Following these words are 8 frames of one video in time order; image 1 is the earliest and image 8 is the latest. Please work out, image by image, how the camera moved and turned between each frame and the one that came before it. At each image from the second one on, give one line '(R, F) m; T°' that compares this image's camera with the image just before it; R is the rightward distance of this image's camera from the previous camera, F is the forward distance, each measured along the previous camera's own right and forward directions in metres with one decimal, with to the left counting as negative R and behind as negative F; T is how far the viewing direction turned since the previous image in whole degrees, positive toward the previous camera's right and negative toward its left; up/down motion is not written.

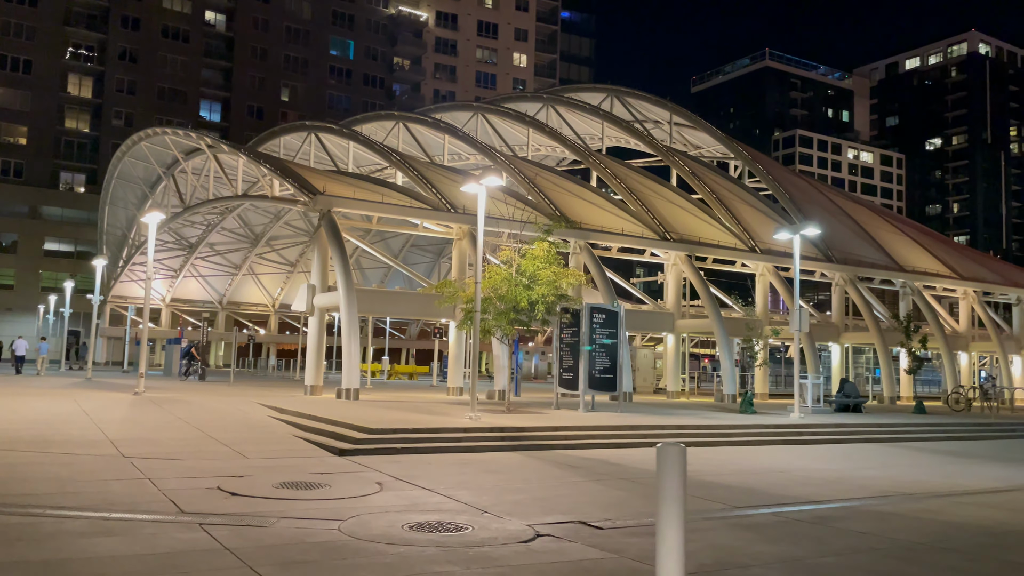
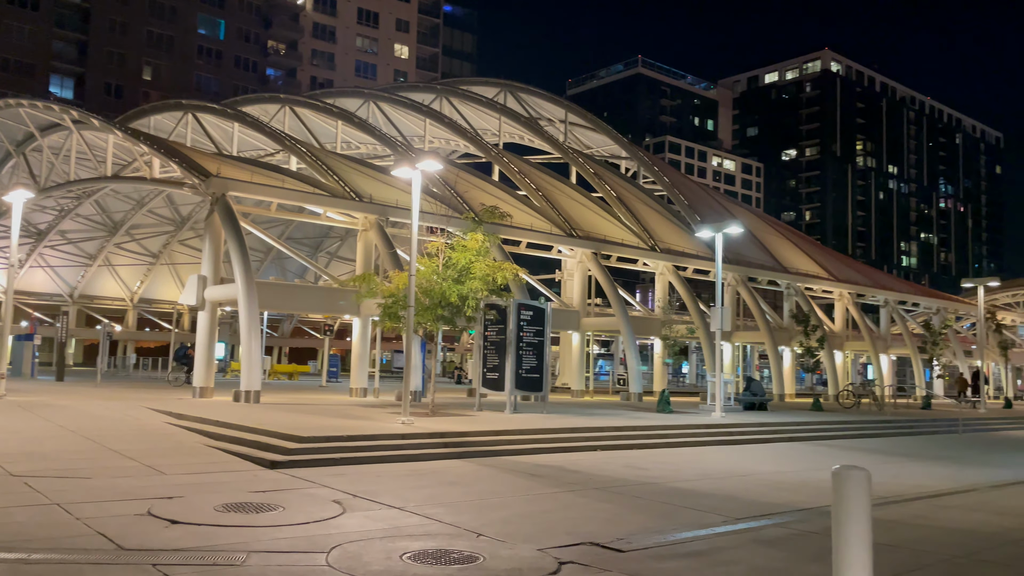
(-1.4, +1.2) m; +9°
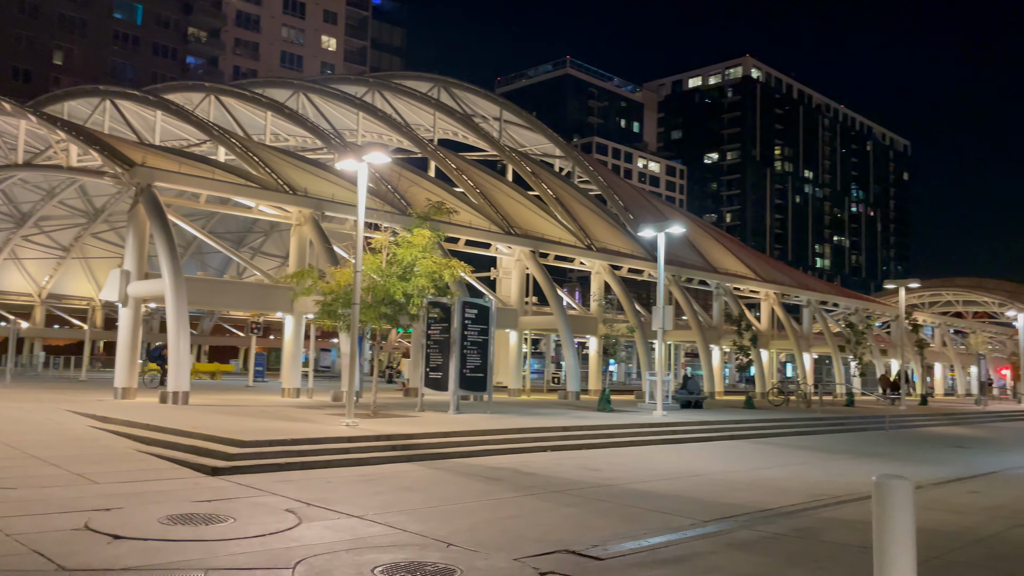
(-0.5, +0.4) m; +5°
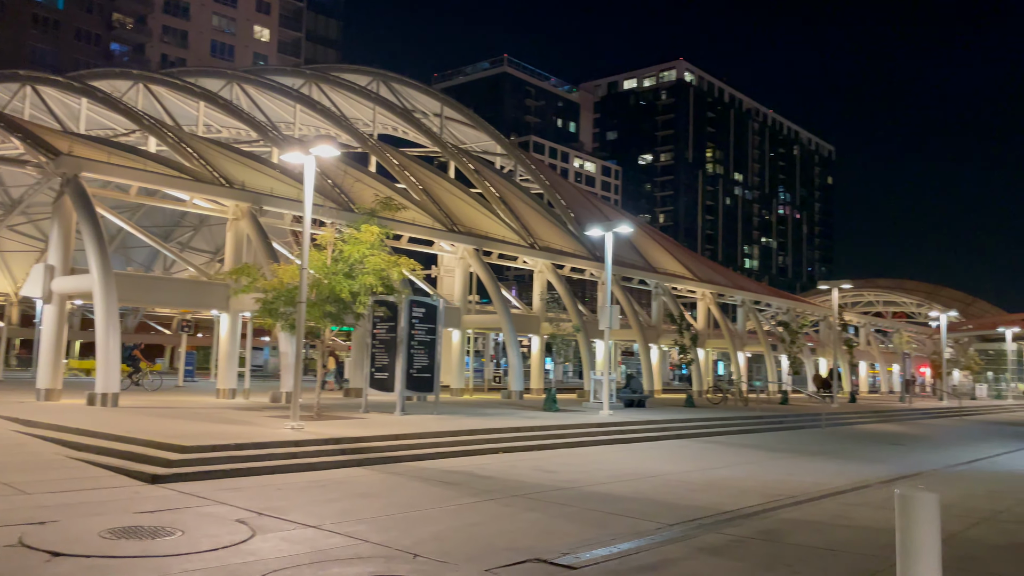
(-0.3, +0.3) m; +5°
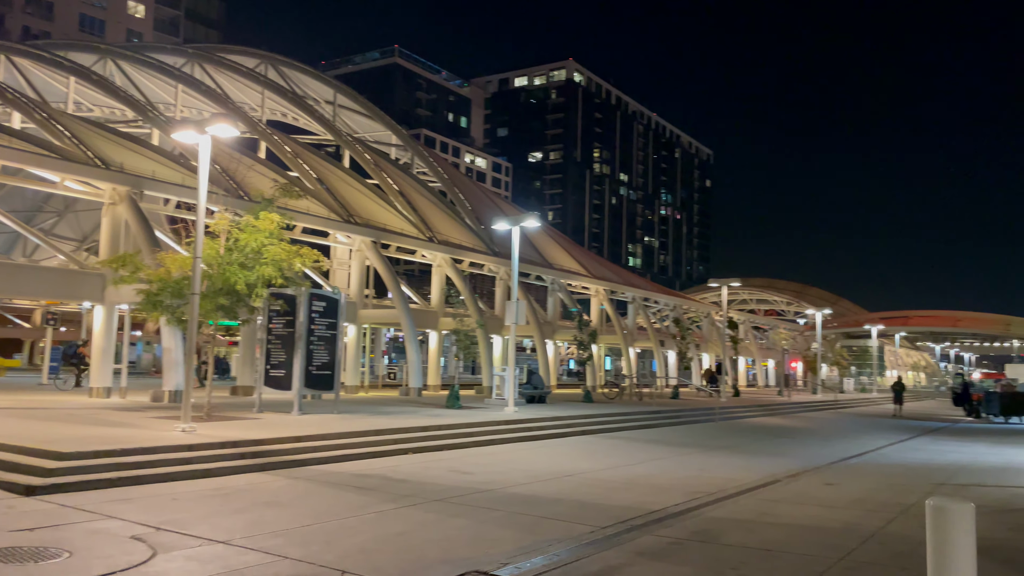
(-0.5, +0.6) m; +8°
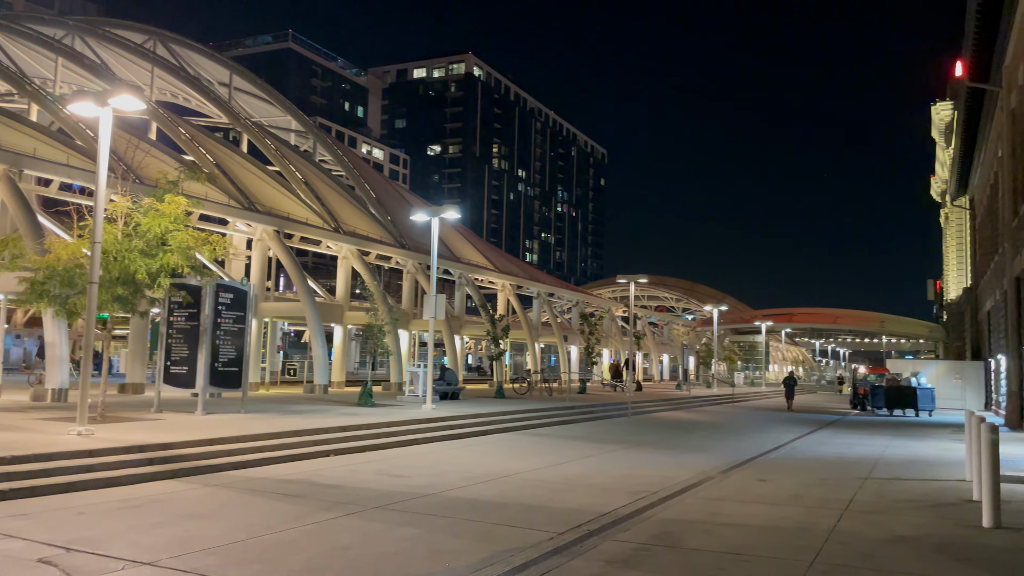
(-0.6, +0.6) m; +7°
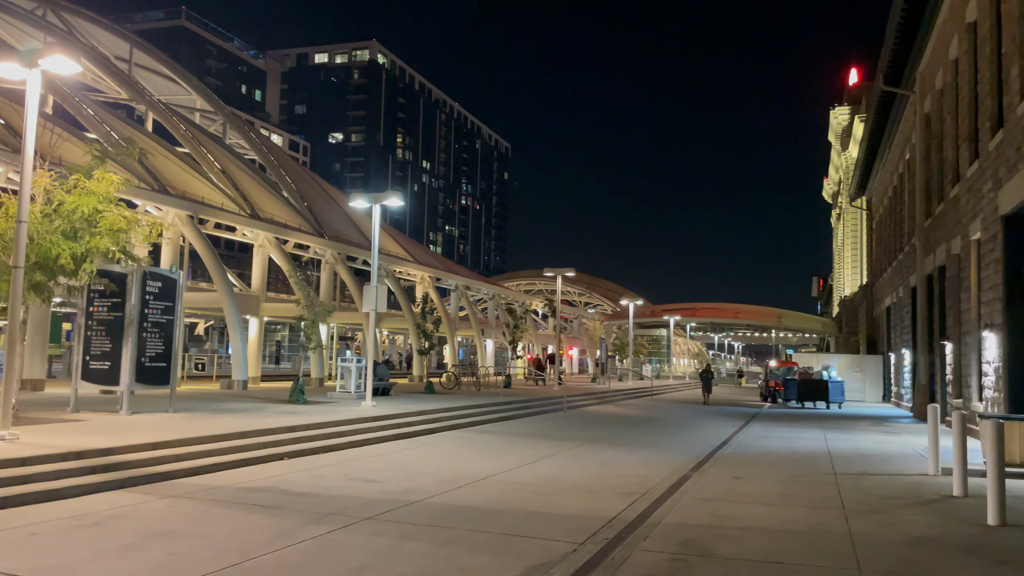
(-1.2, +0.8) m; +7°
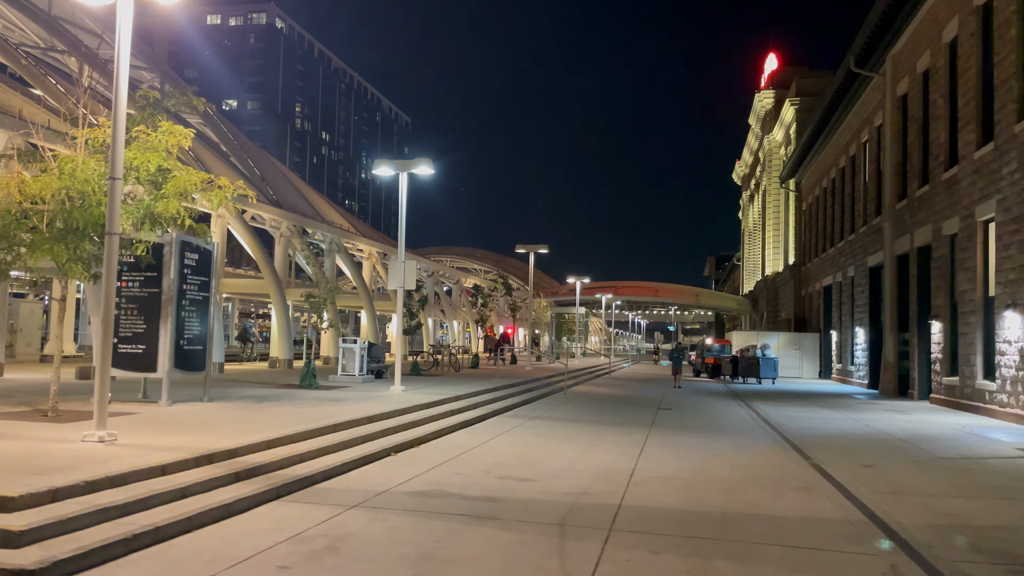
(-3.4, +1.4) m; +8°
